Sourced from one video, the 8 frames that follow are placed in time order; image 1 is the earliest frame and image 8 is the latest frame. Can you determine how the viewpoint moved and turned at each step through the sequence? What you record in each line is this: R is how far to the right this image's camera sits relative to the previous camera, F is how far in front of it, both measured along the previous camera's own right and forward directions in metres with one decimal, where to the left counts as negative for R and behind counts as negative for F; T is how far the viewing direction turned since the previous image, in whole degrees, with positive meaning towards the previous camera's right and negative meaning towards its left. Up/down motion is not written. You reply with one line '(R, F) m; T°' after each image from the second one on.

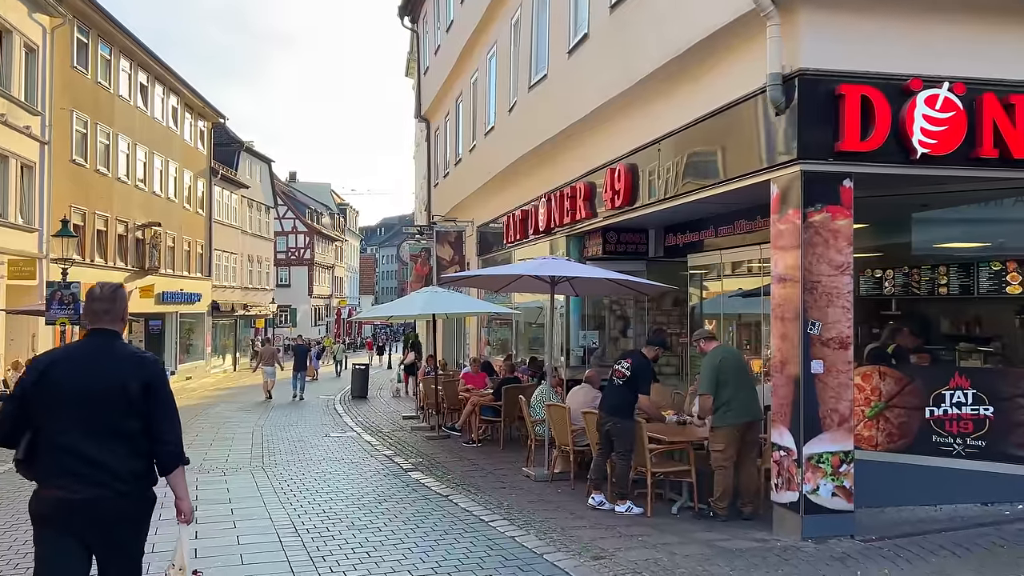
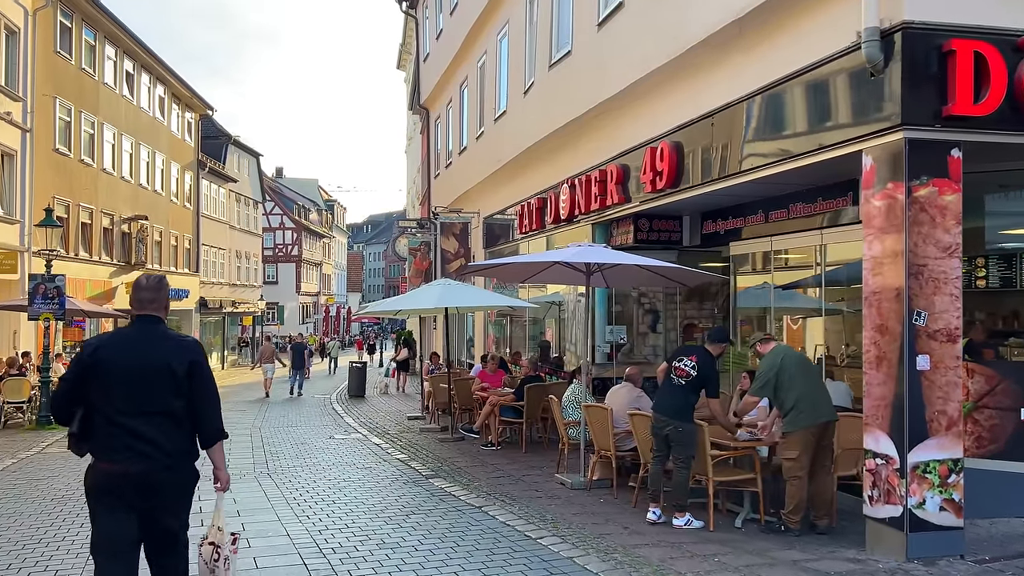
(-0.5, +0.9) m; +1°
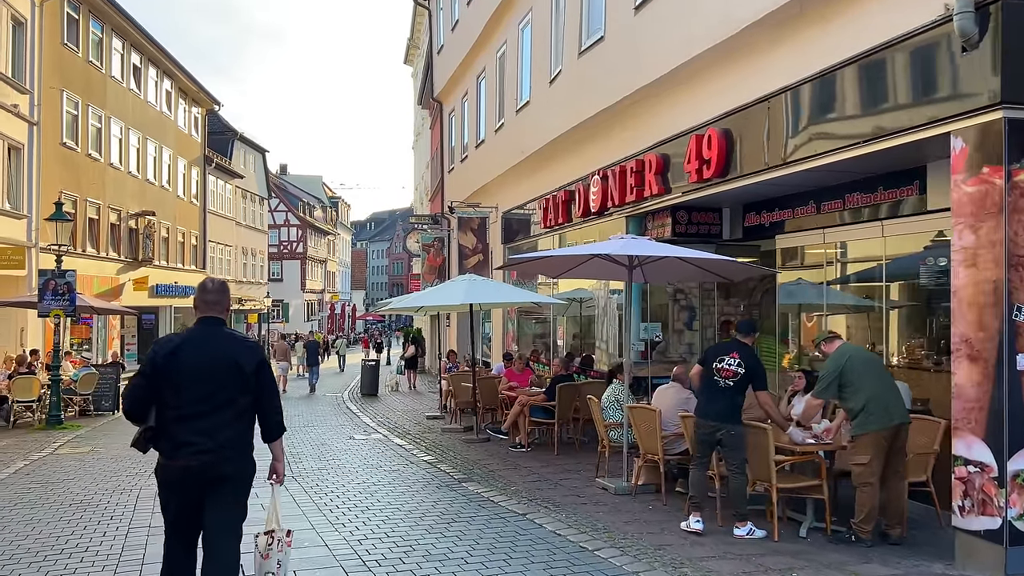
(-0.4, +0.4) m; 0°
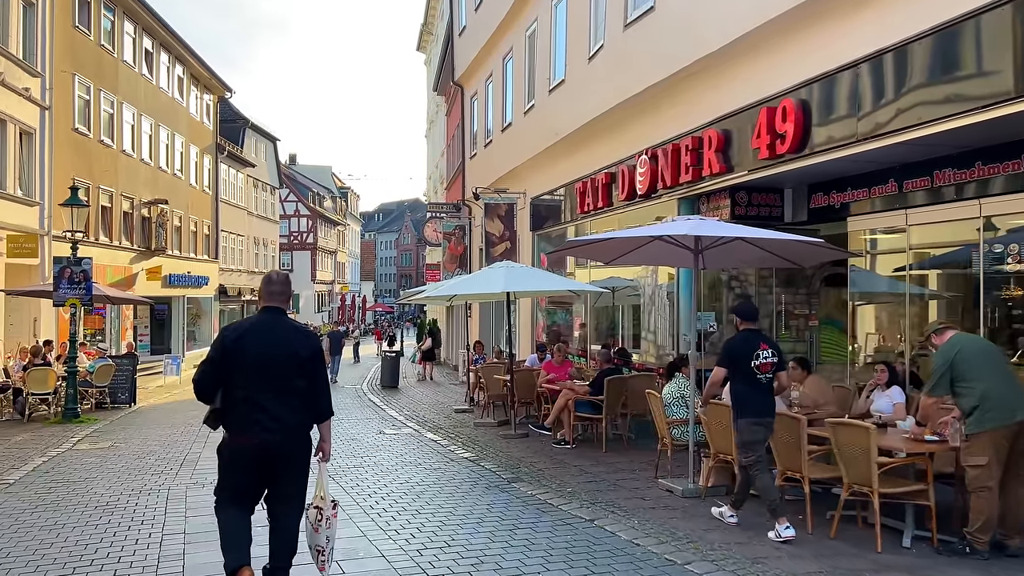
(-0.5, +0.7) m; 0°
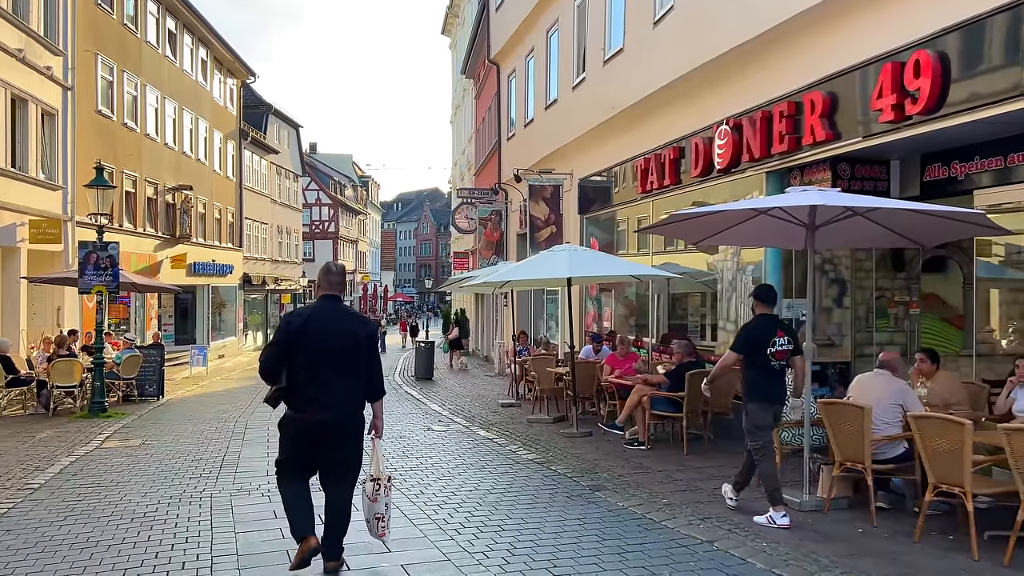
(-0.6, +1.0) m; -1°
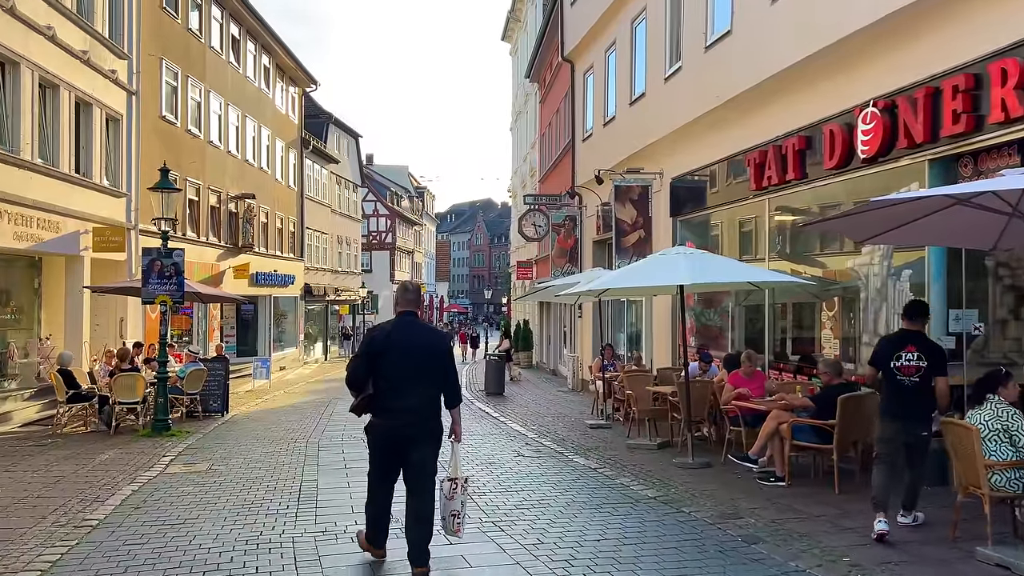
(-0.7, +1.2) m; -4°
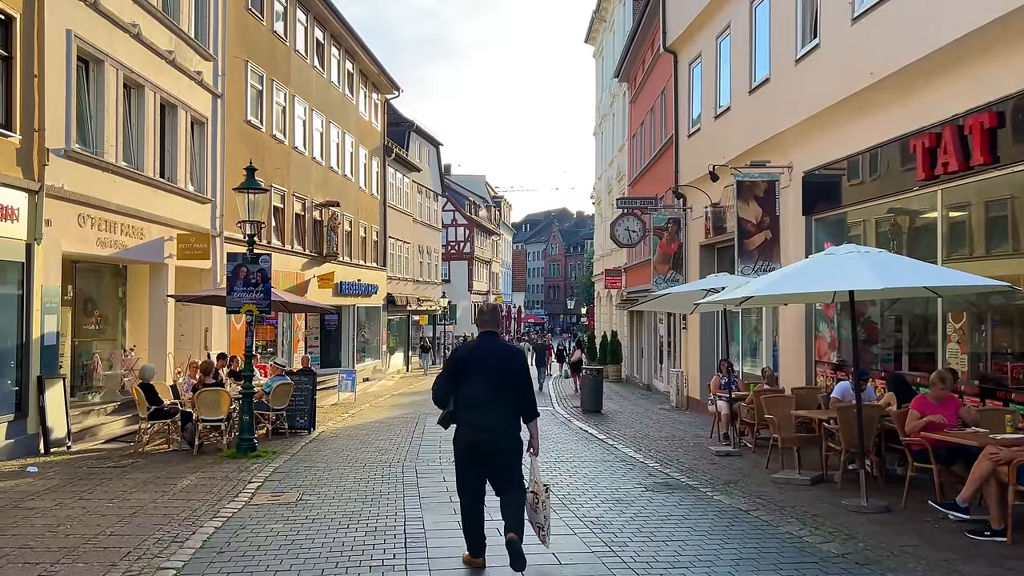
(-0.6, +1.4) m; -5°
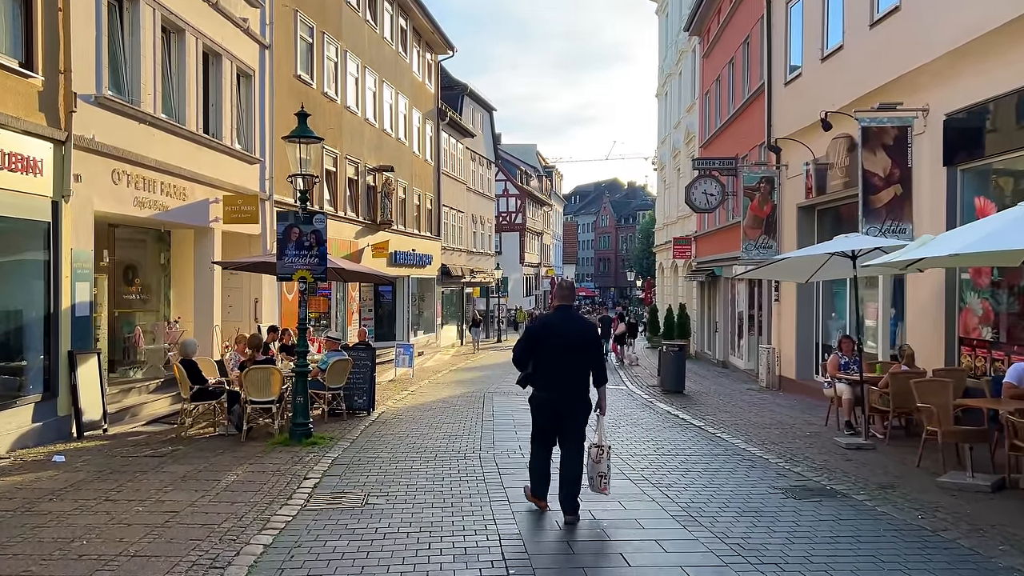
(-0.6, +1.7) m; -3°
